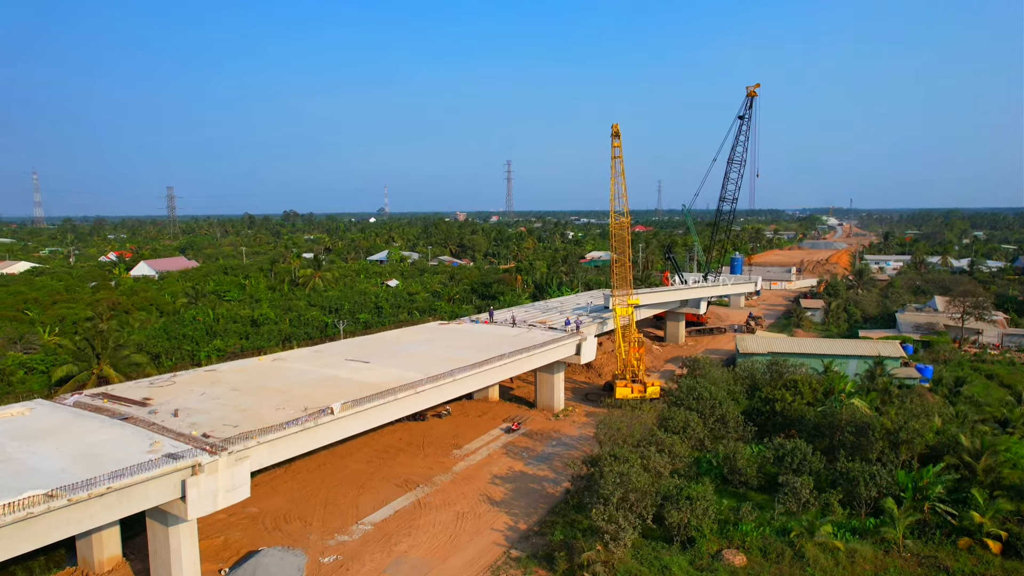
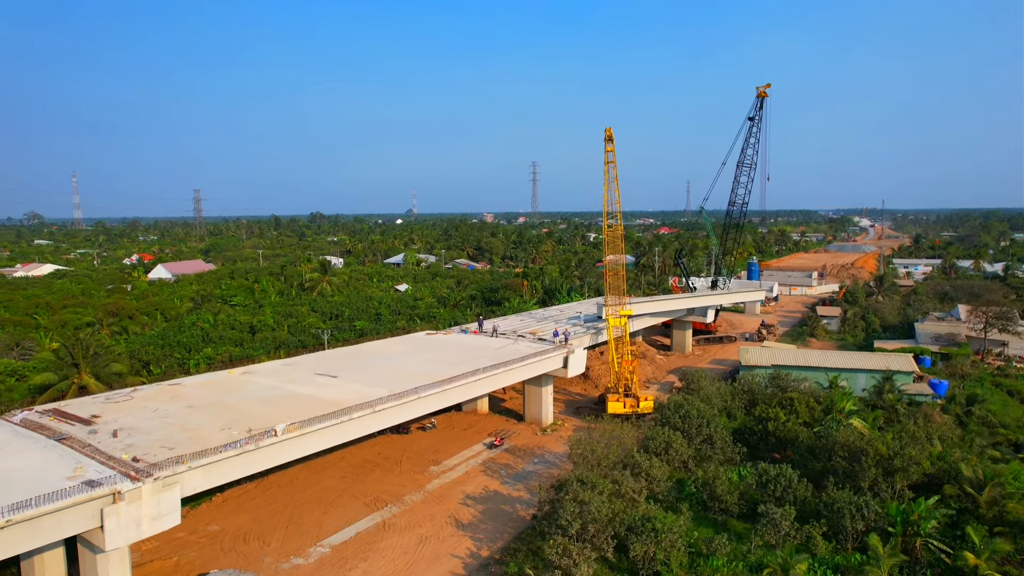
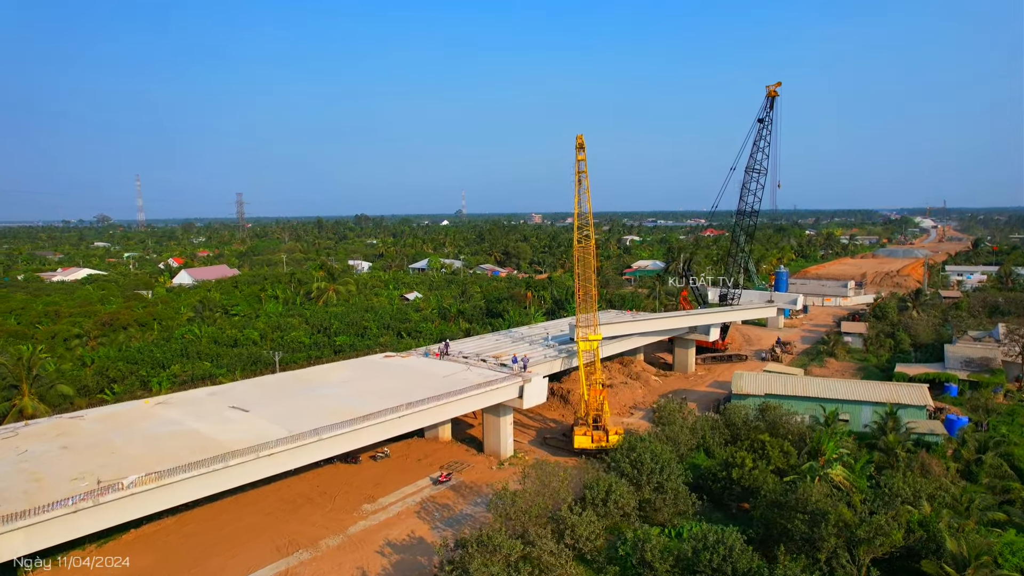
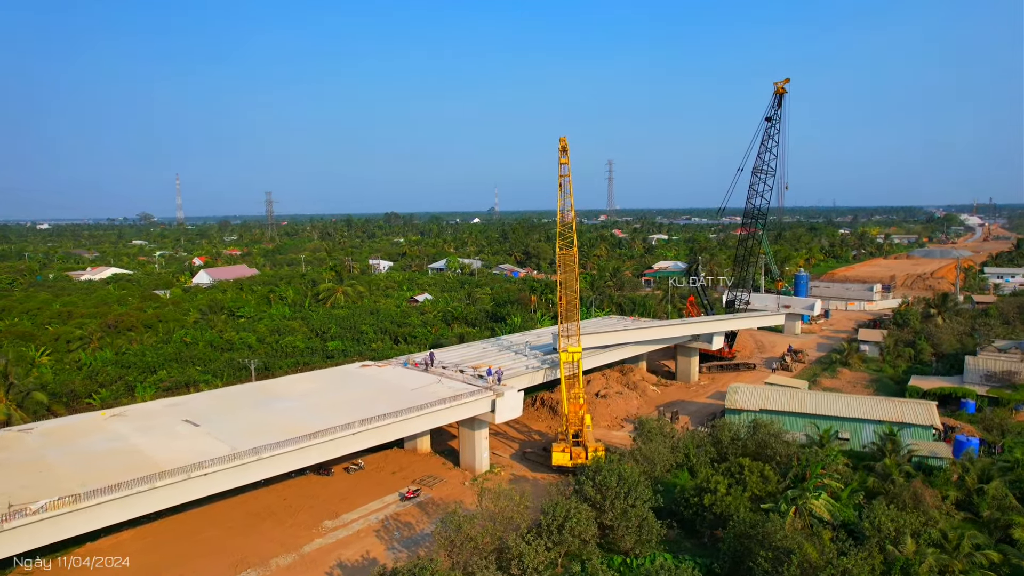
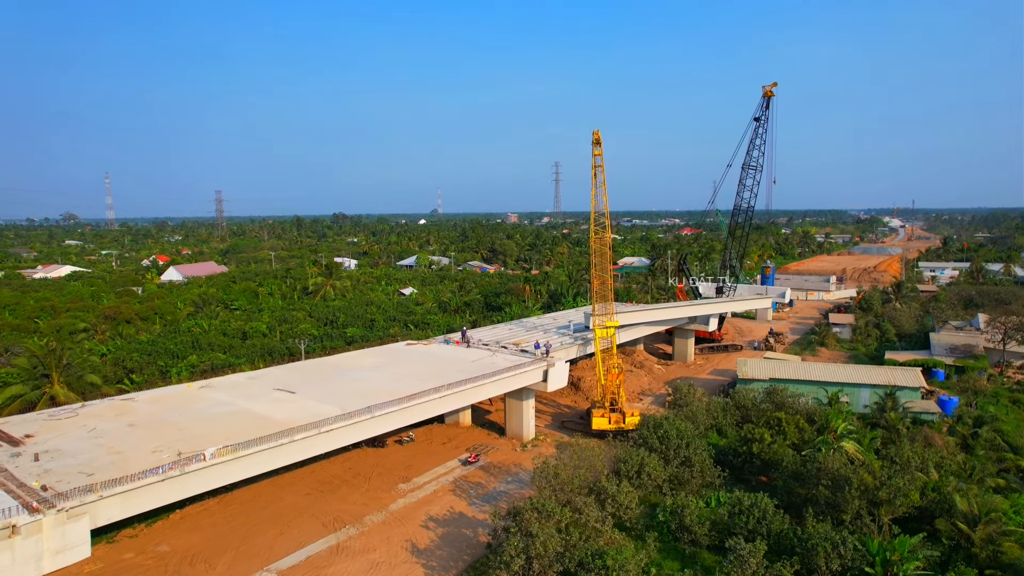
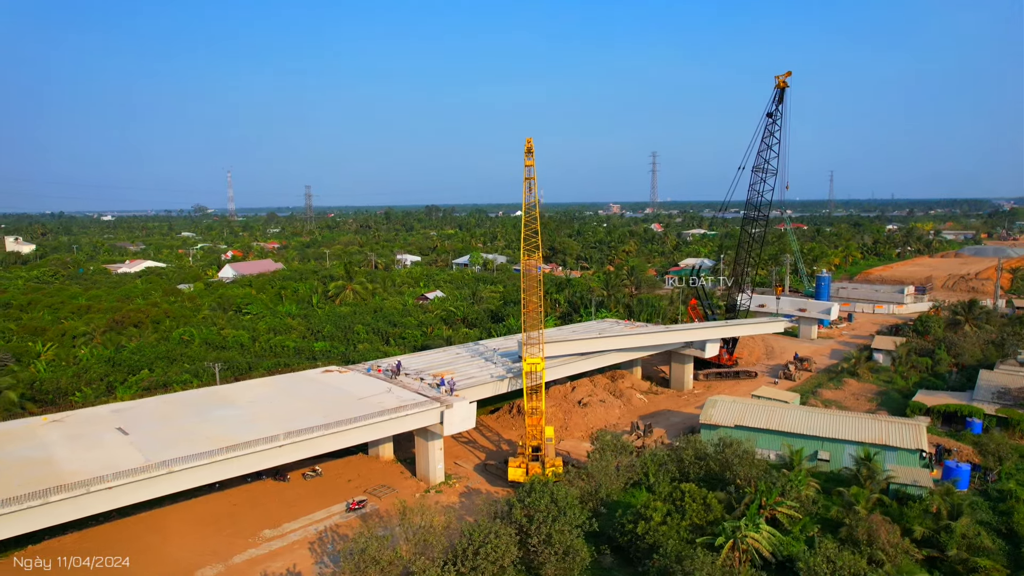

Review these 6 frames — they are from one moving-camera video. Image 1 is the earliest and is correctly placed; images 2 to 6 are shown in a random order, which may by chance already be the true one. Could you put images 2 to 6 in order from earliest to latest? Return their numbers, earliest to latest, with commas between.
2, 5, 3, 4, 6
